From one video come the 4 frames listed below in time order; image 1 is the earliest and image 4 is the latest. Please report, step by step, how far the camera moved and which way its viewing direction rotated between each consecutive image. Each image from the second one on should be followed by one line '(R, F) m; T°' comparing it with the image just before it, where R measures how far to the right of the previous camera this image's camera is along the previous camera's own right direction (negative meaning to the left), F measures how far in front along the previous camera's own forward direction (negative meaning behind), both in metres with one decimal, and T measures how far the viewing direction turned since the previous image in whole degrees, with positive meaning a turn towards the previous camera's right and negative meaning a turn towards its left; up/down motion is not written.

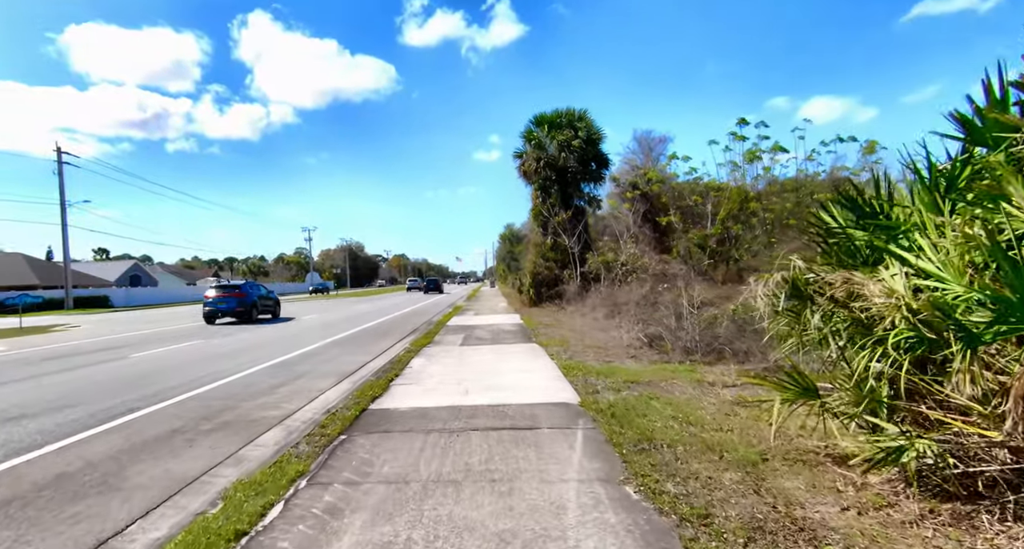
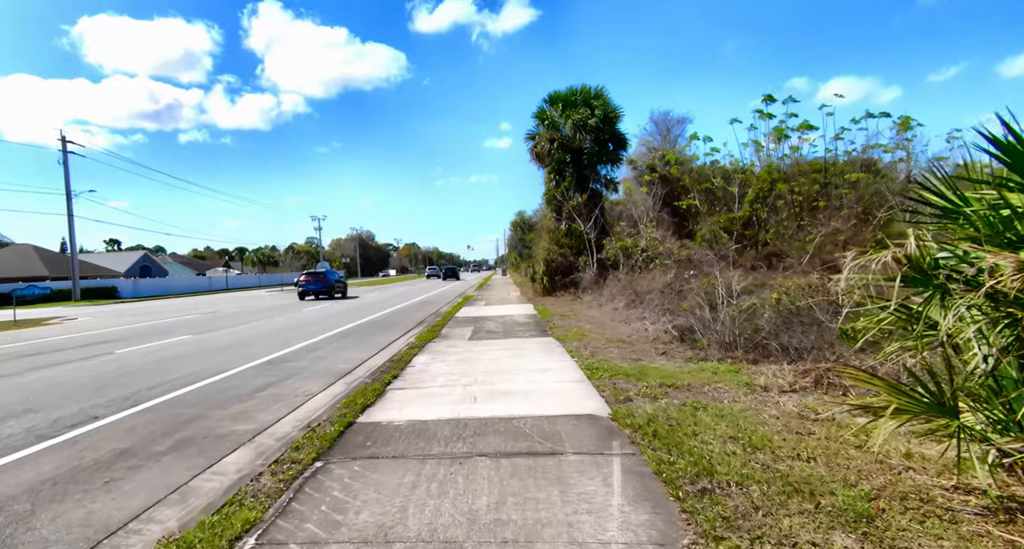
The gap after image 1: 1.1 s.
(0.0, +1.0) m; -1°
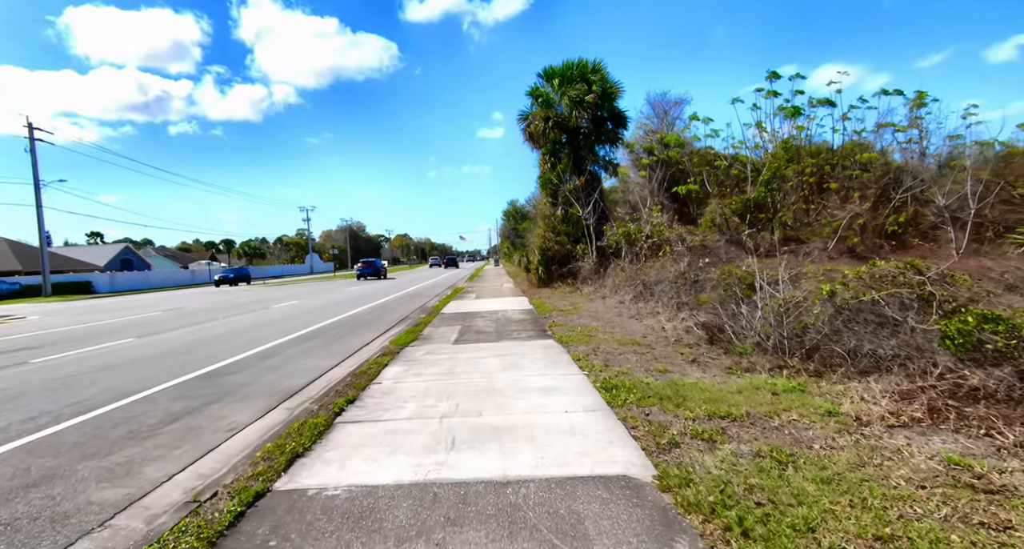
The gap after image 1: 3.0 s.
(0.0, +1.7) m; +1°
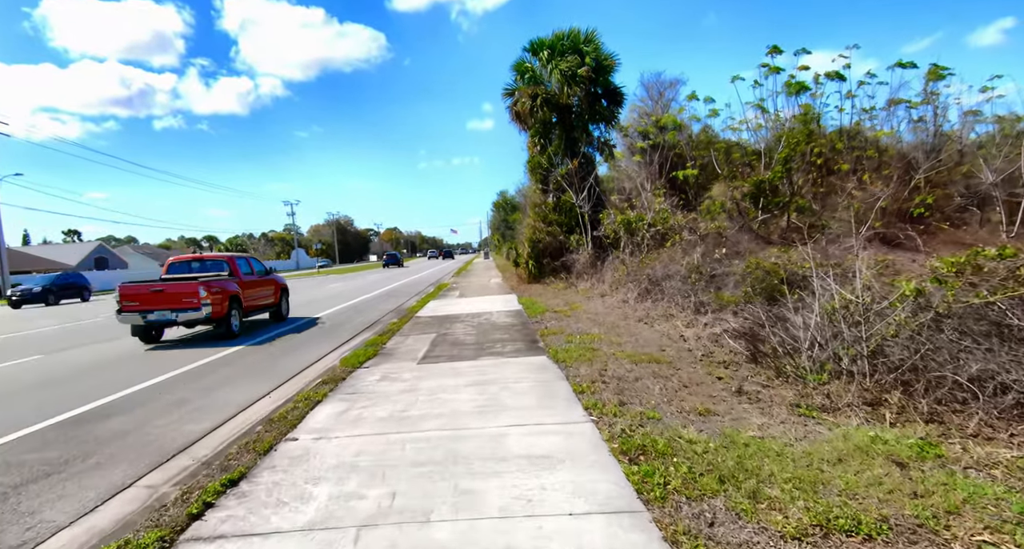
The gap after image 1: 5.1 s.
(+0.2, +1.9) m; +1°
